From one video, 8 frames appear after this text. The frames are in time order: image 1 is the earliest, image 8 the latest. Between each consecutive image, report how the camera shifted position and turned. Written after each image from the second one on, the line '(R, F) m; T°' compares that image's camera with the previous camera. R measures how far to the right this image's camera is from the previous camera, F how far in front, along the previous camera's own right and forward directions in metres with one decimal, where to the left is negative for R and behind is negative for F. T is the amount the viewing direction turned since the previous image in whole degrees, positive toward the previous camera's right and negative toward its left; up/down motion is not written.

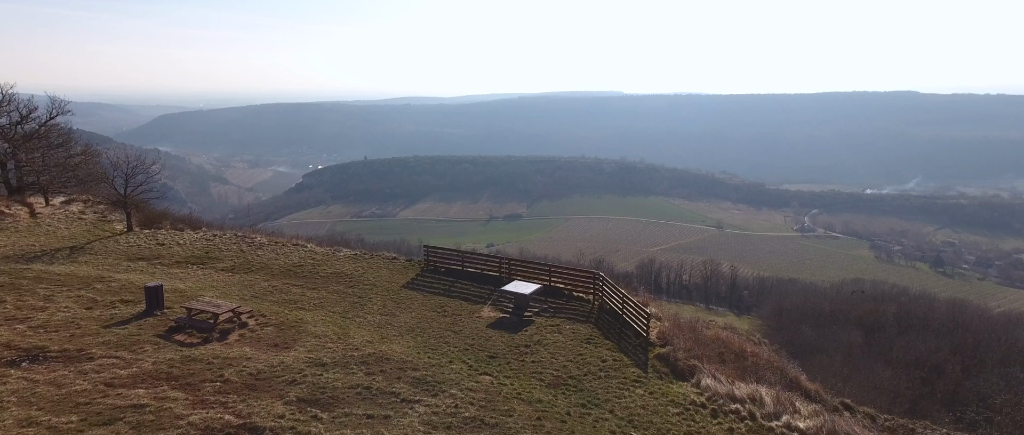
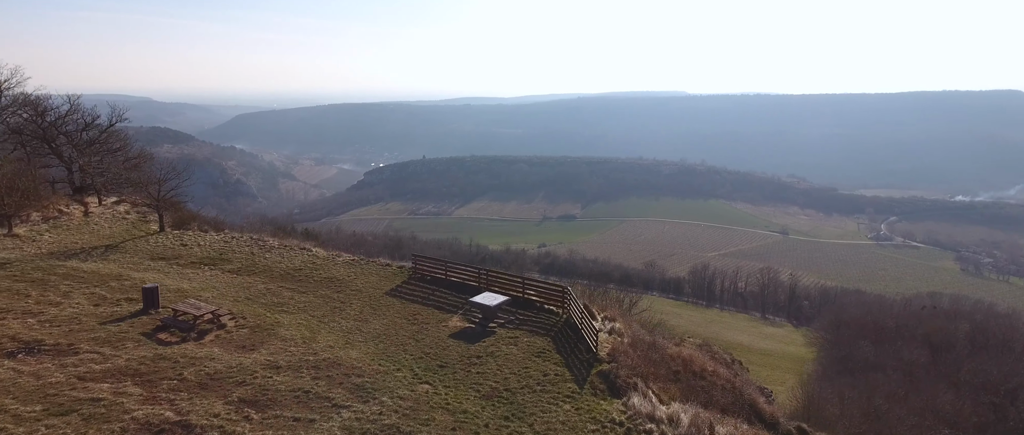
(+1.9, -0.3) m; -6°
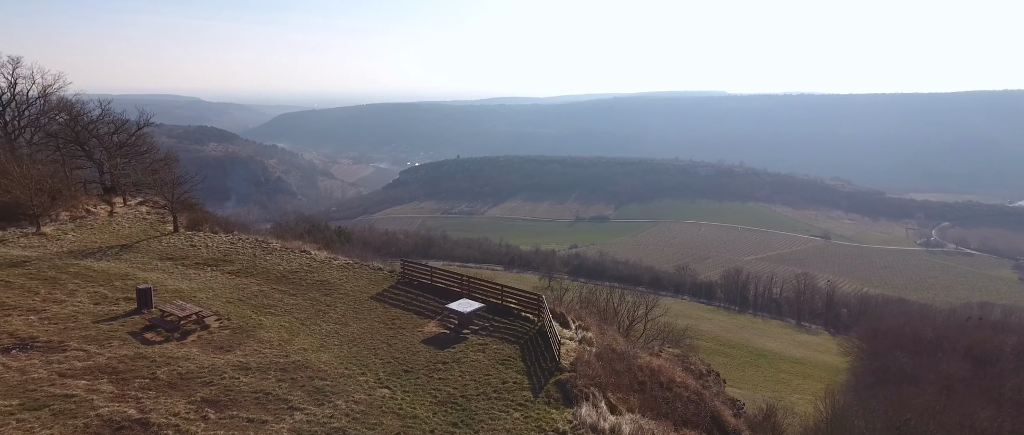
(+1.3, -0.2) m; -4°
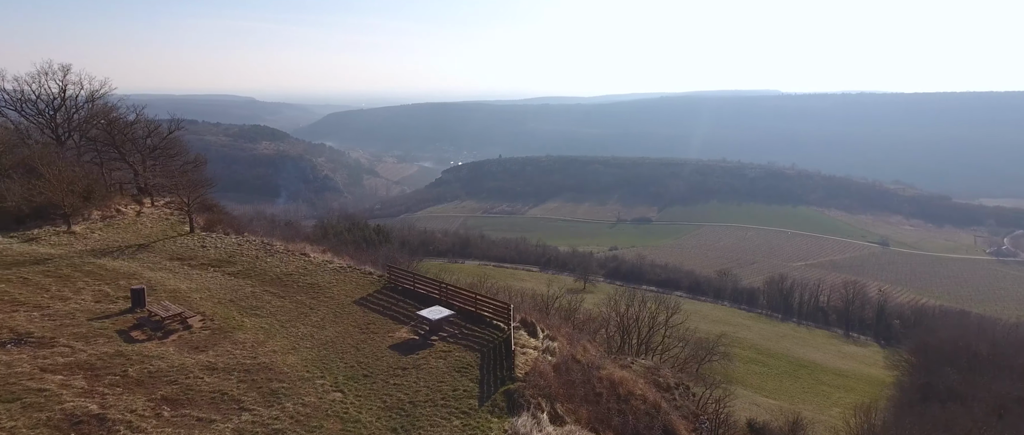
(+1.7, -0.2) m; -4°
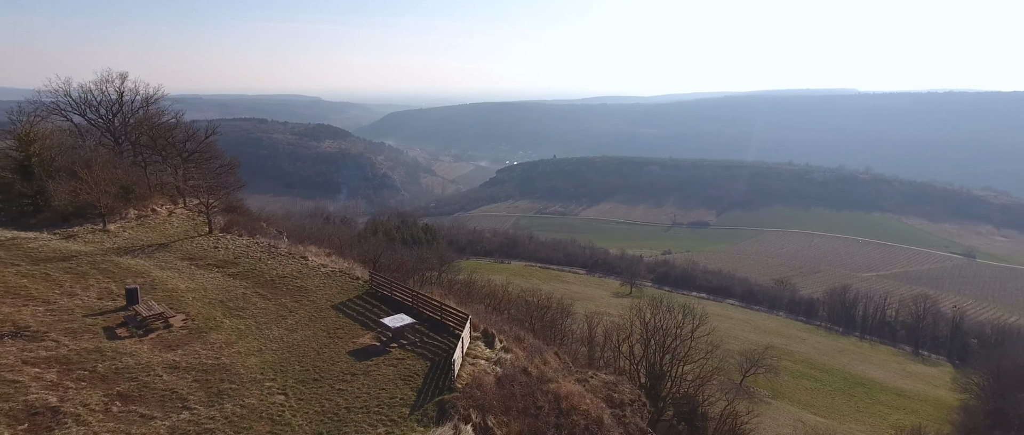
(+2.2, -0.1) m; -6°
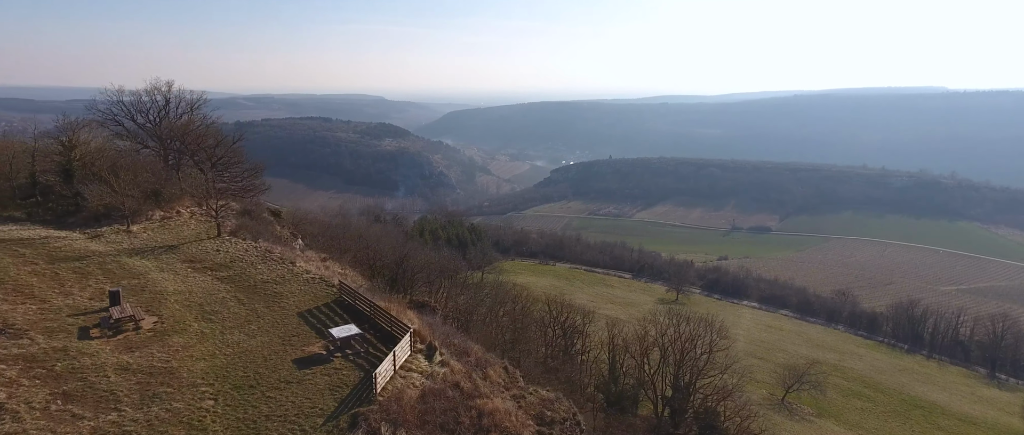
(+2.8, 0.0) m; -6°
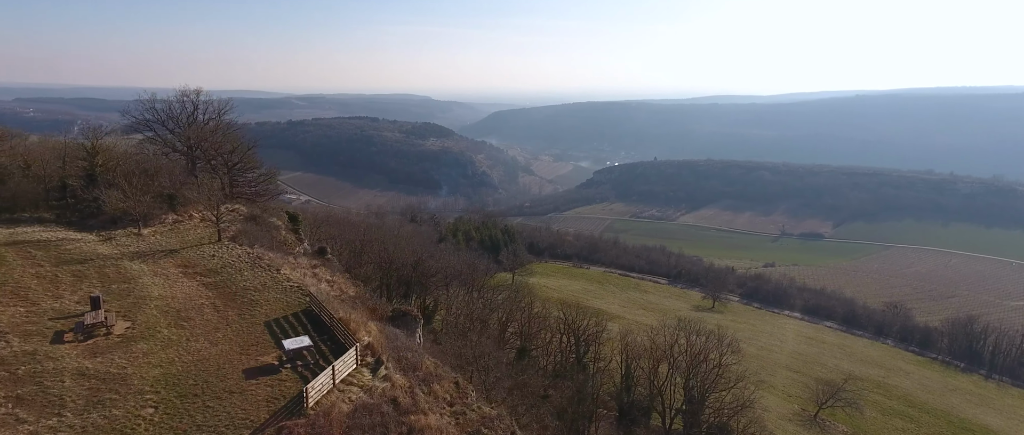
(+2.4, +0.1) m; -5°
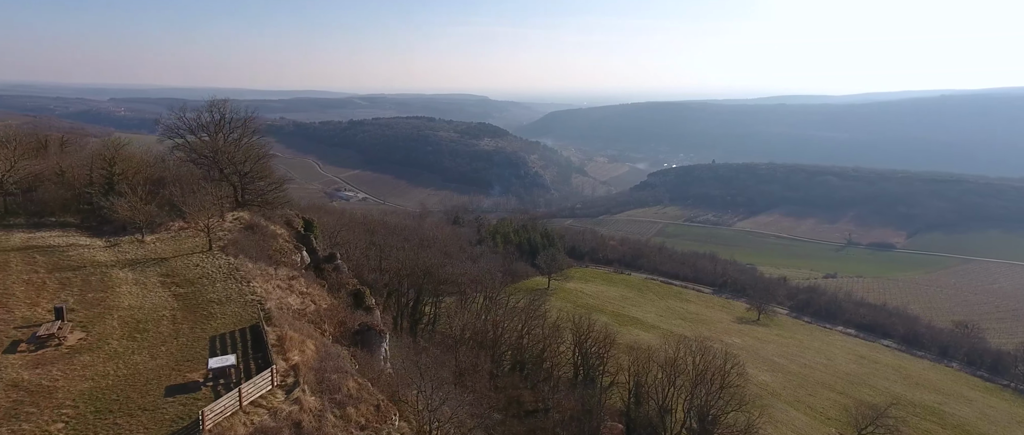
(+3.6, +0.3) m; -6°
